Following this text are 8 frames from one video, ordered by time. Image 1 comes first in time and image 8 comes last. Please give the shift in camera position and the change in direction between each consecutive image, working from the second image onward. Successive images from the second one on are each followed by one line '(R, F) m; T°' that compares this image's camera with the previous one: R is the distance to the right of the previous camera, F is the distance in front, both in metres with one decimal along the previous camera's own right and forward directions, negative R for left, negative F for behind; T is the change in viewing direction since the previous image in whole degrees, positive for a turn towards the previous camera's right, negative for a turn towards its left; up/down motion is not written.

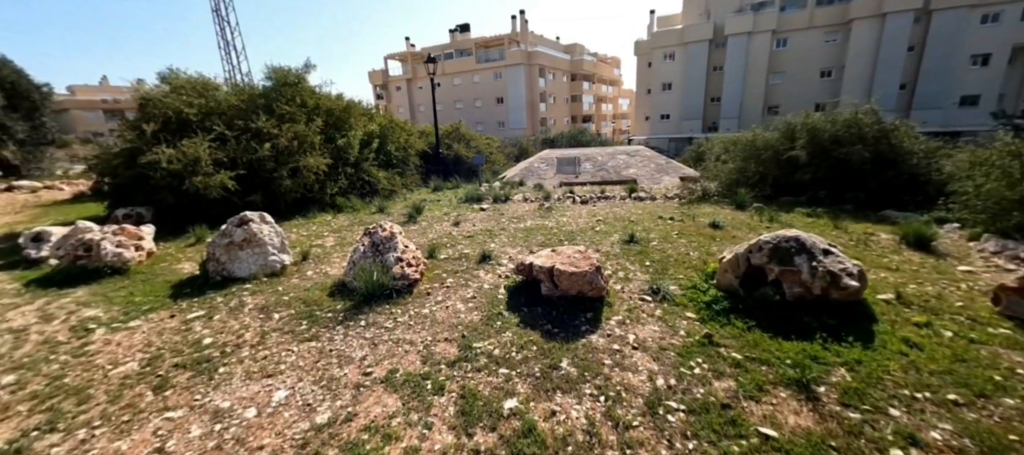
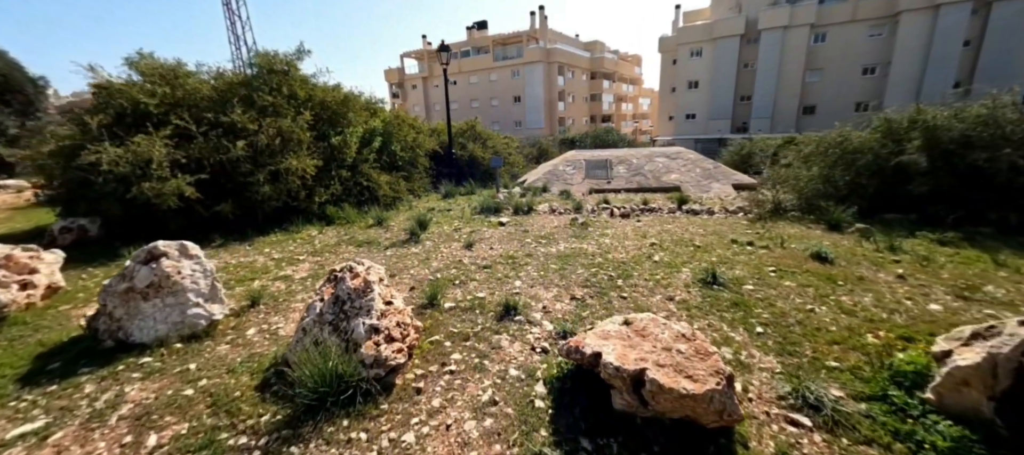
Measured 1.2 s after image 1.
(-0.2, +1.6) m; -2°
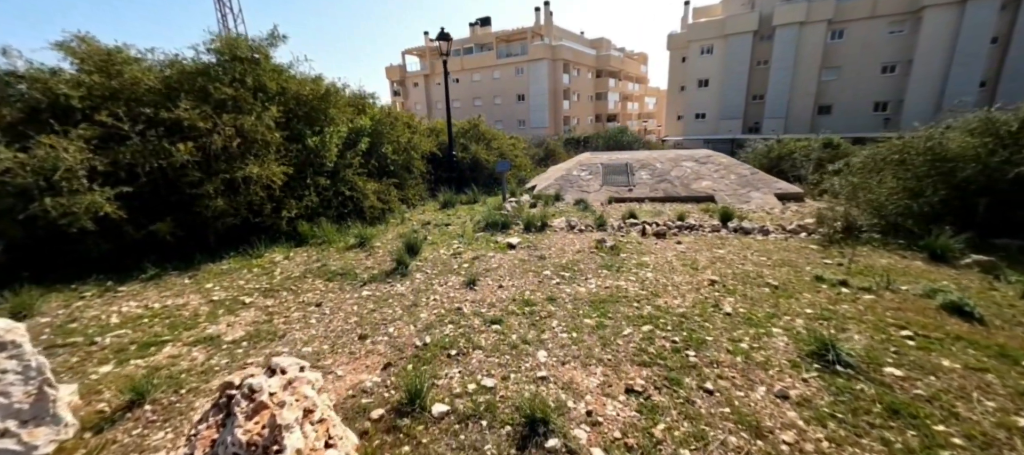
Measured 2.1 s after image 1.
(-0.2, +1.3) m; 0°
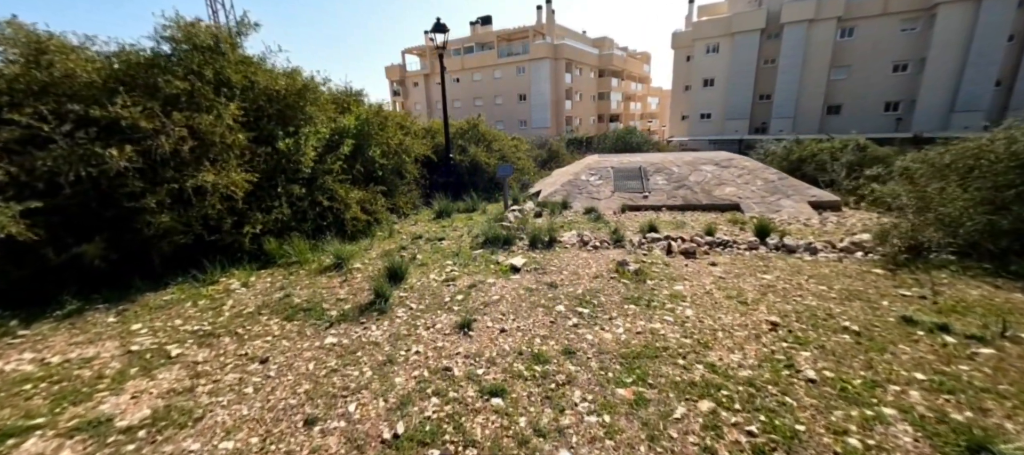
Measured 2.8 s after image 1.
(0.0, +0.9) m; 0°
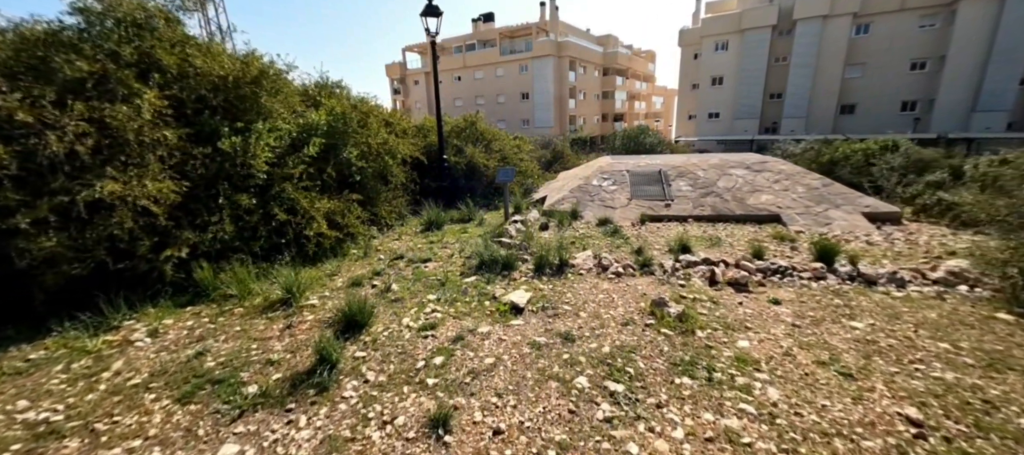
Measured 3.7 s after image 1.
(0.0, +1.2) m; 0°
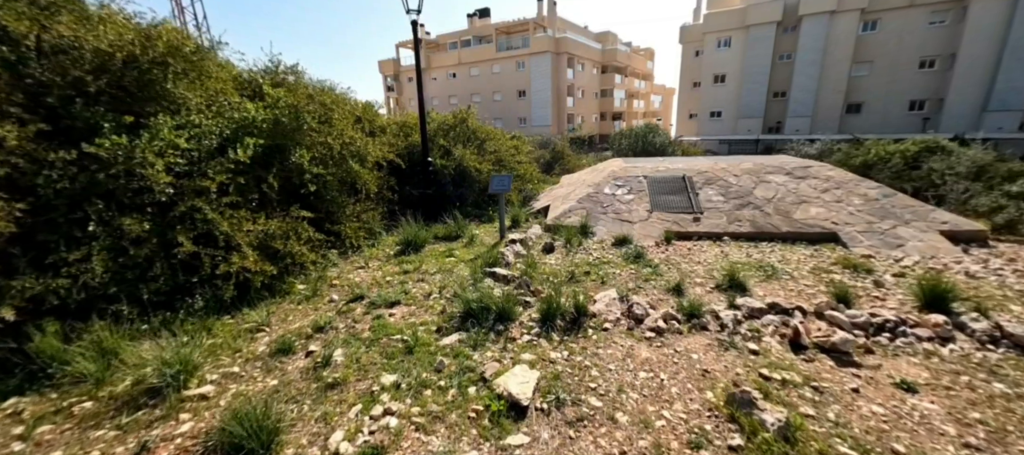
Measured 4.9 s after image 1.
(0.0, +1.3) m; +1°
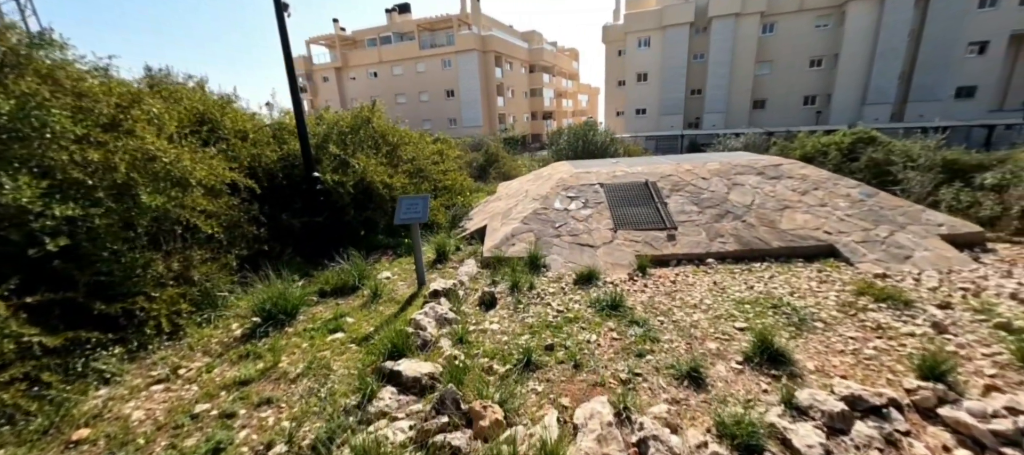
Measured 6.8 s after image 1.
(+0.2, +1.7) m; +9°
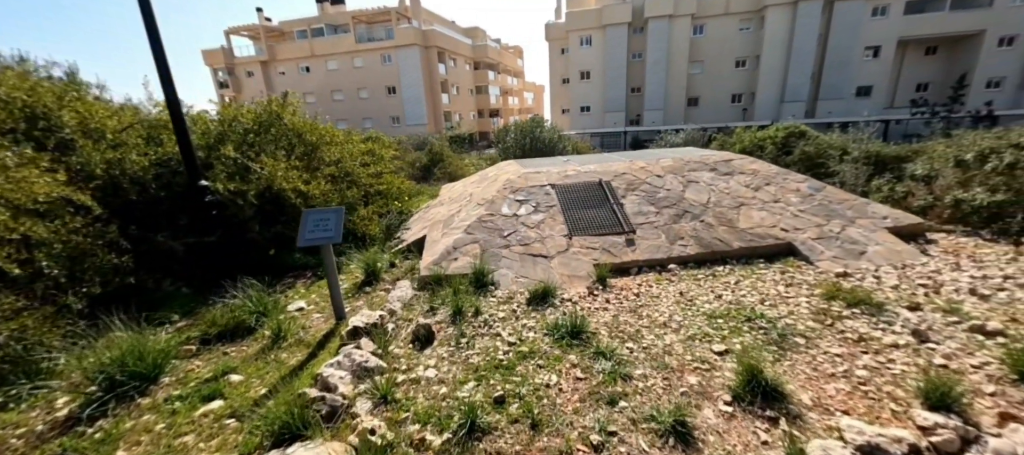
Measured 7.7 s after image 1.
(+0.1, +0.6) m; +7°
